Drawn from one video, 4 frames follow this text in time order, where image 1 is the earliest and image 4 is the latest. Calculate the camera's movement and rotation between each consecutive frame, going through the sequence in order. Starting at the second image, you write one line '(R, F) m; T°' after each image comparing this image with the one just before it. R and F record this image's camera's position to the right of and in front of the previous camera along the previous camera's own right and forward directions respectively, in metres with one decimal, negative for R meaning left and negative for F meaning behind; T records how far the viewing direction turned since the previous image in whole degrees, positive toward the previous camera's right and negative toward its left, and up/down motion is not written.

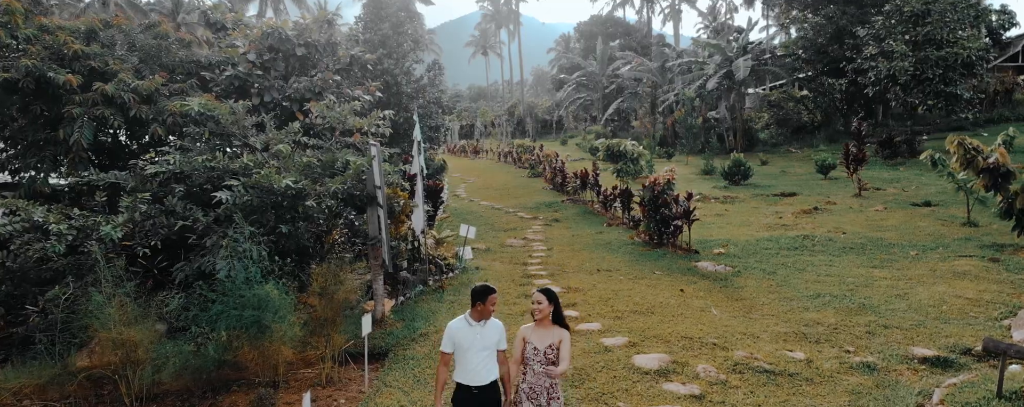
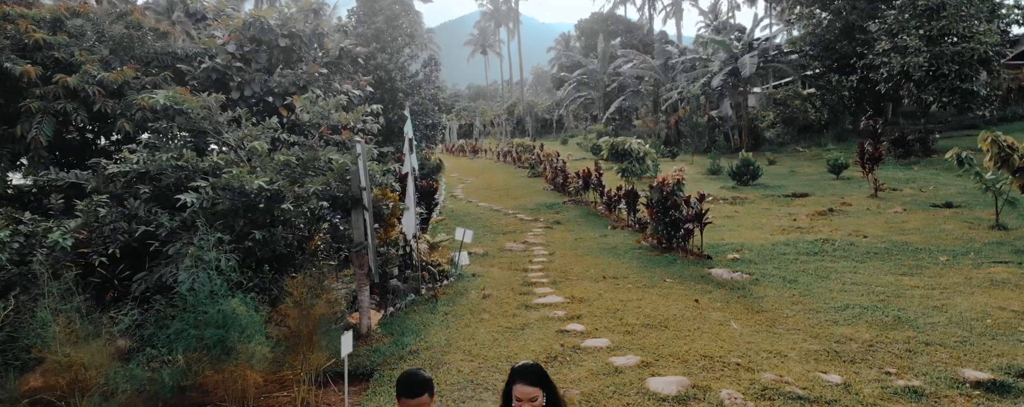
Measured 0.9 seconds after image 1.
(0.0, +0.4) m; 0°
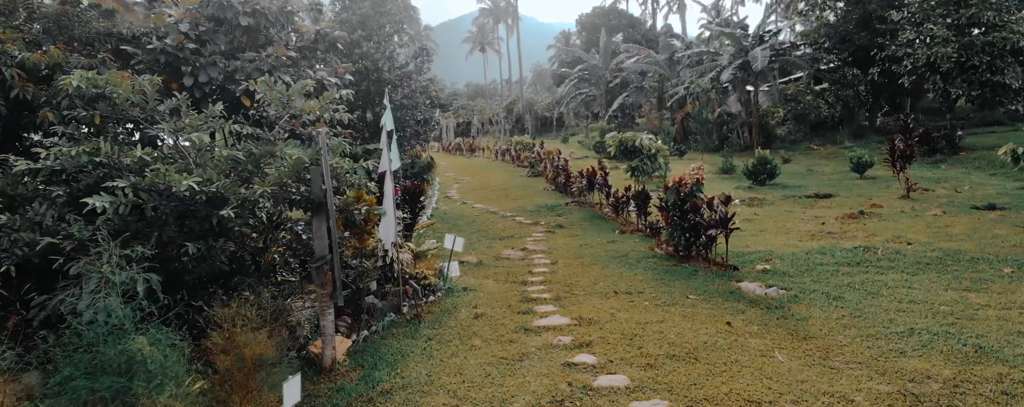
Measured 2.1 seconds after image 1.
(0.0, +0.8) m; 0°
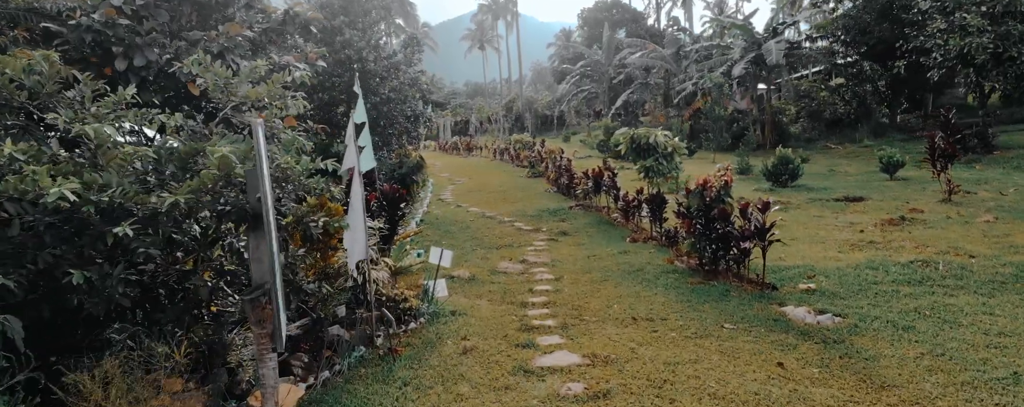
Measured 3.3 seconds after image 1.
(0.0, +0.8) m; 0°
